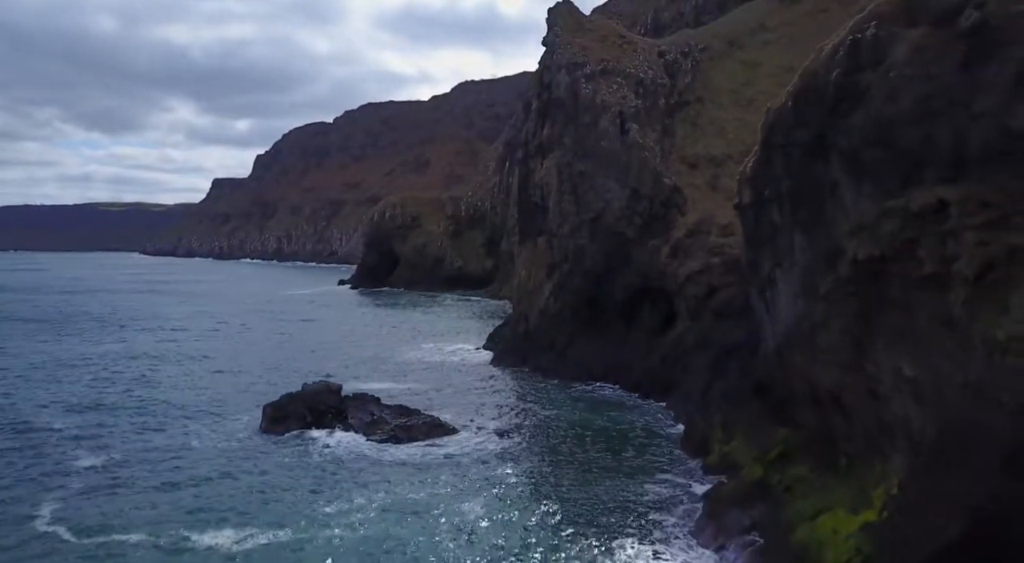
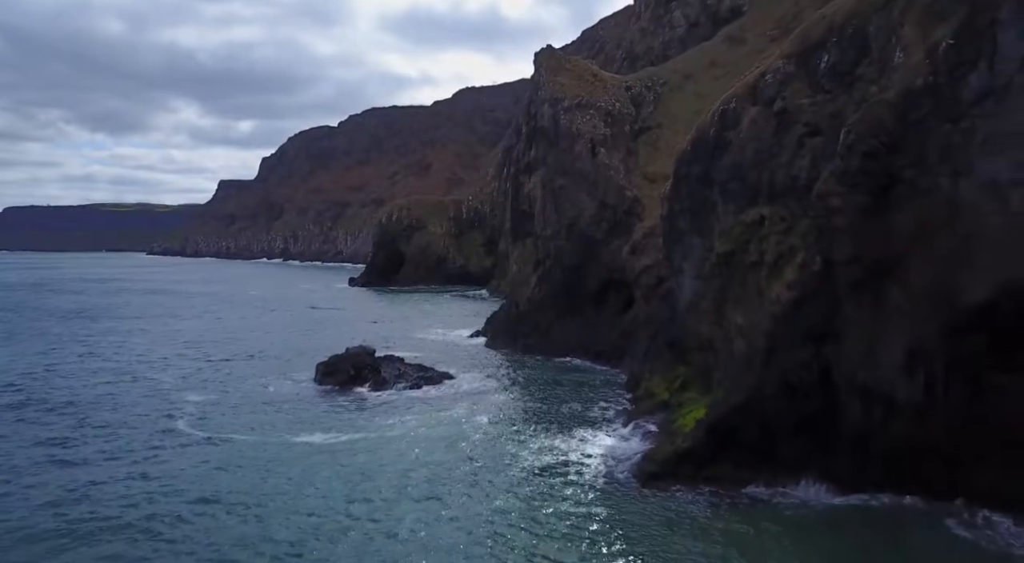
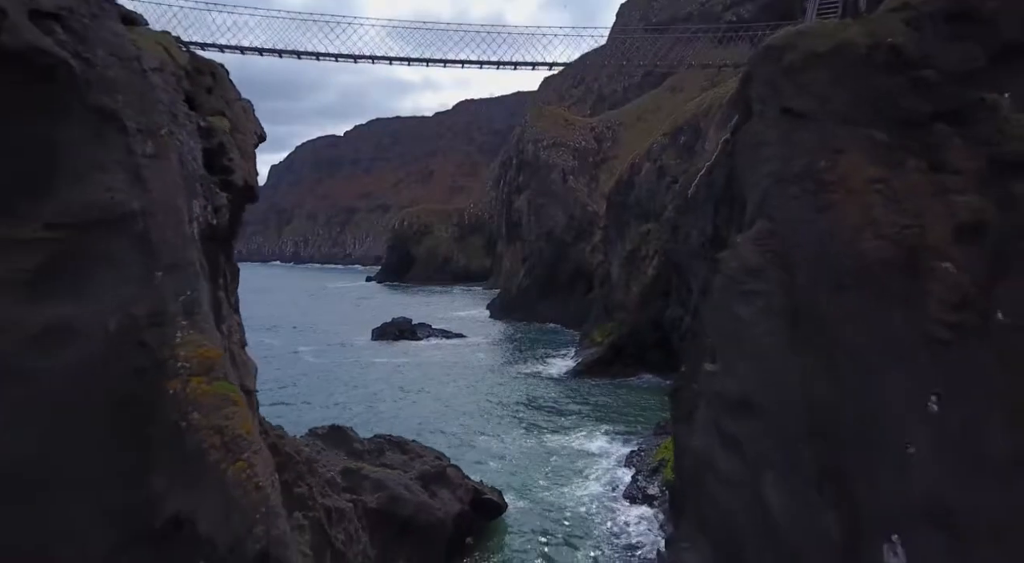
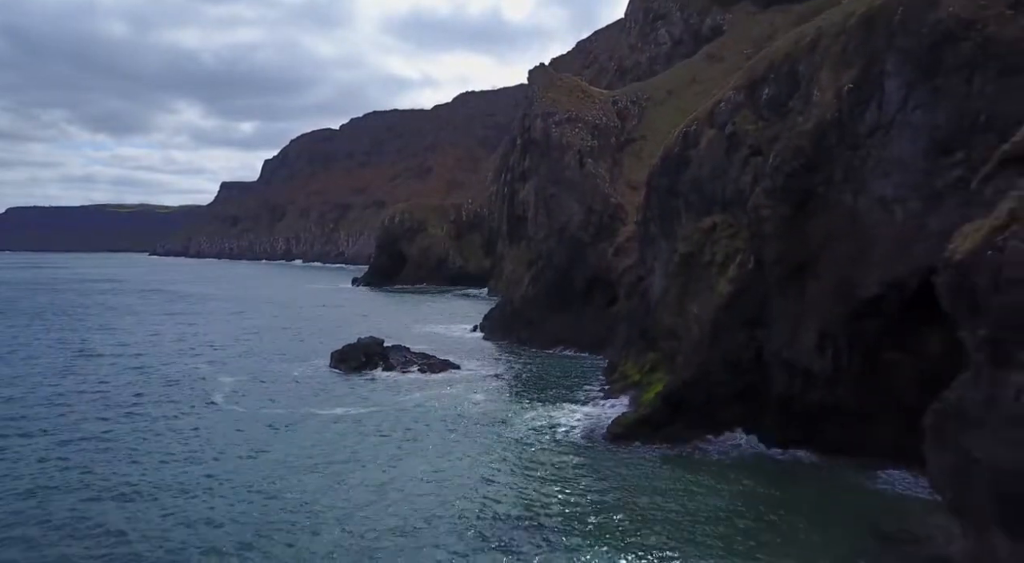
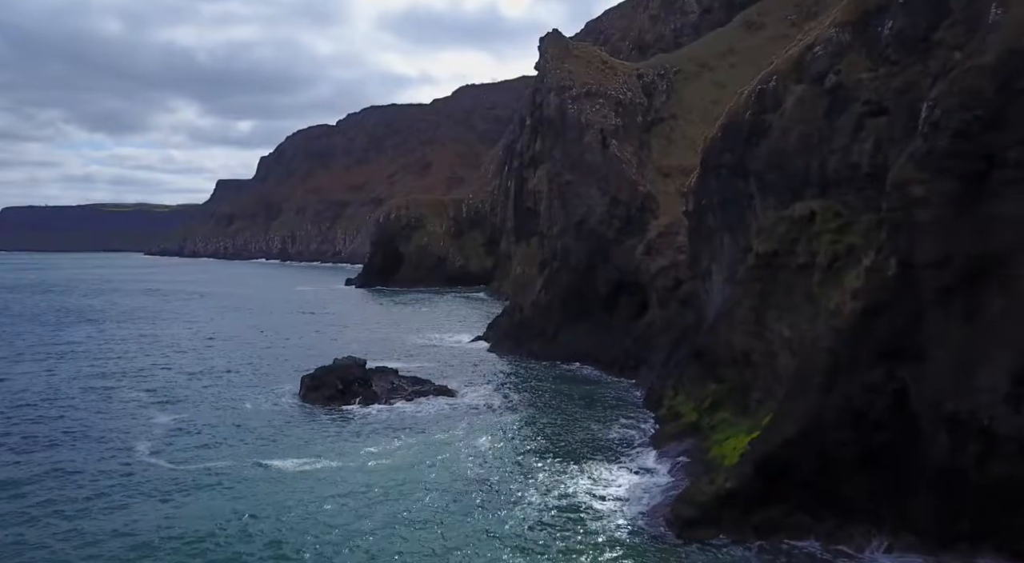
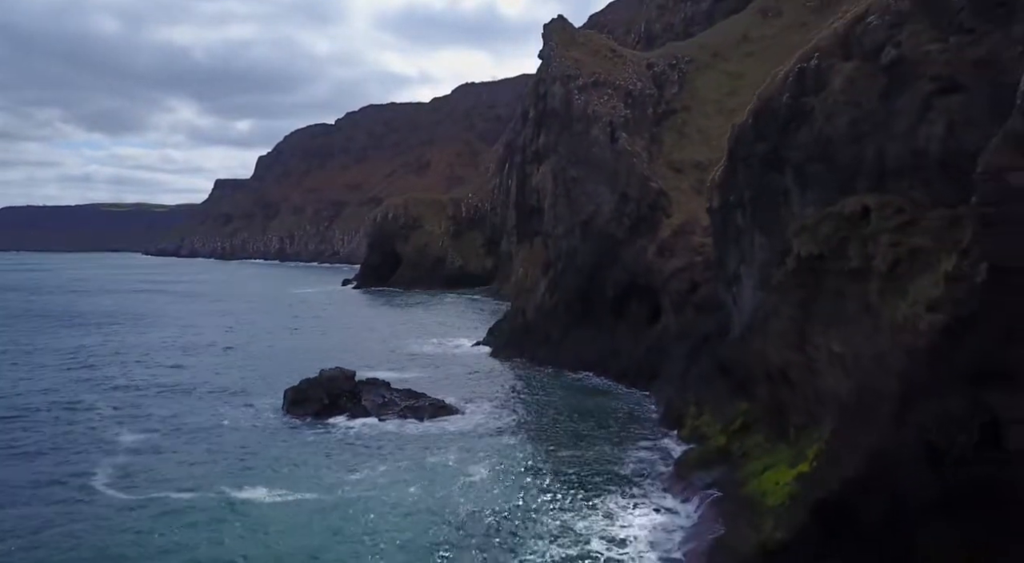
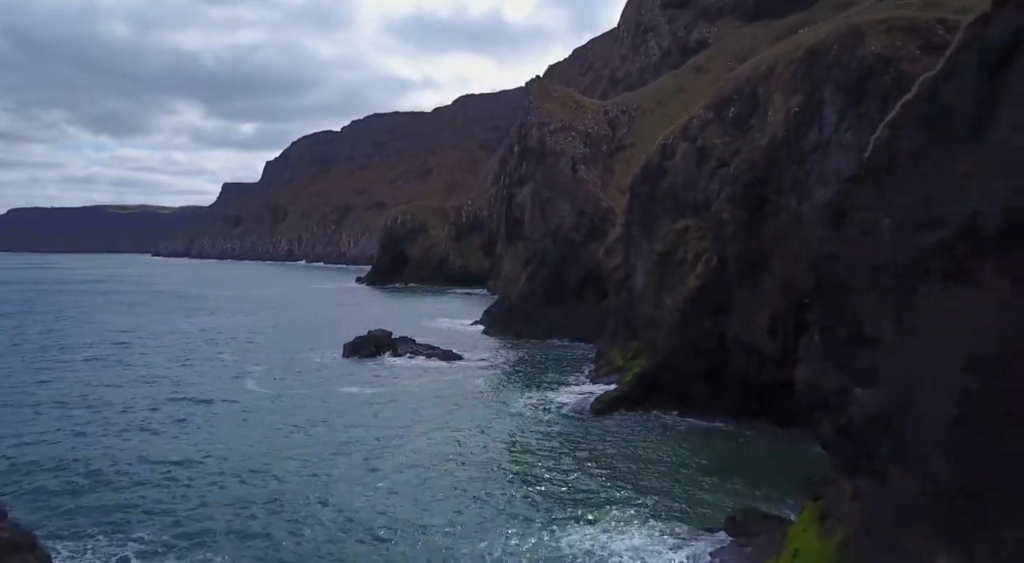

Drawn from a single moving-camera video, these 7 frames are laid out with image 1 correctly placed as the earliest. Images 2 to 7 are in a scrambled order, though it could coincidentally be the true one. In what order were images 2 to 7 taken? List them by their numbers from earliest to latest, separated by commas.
6, 5, 2, 4, 7, 3
